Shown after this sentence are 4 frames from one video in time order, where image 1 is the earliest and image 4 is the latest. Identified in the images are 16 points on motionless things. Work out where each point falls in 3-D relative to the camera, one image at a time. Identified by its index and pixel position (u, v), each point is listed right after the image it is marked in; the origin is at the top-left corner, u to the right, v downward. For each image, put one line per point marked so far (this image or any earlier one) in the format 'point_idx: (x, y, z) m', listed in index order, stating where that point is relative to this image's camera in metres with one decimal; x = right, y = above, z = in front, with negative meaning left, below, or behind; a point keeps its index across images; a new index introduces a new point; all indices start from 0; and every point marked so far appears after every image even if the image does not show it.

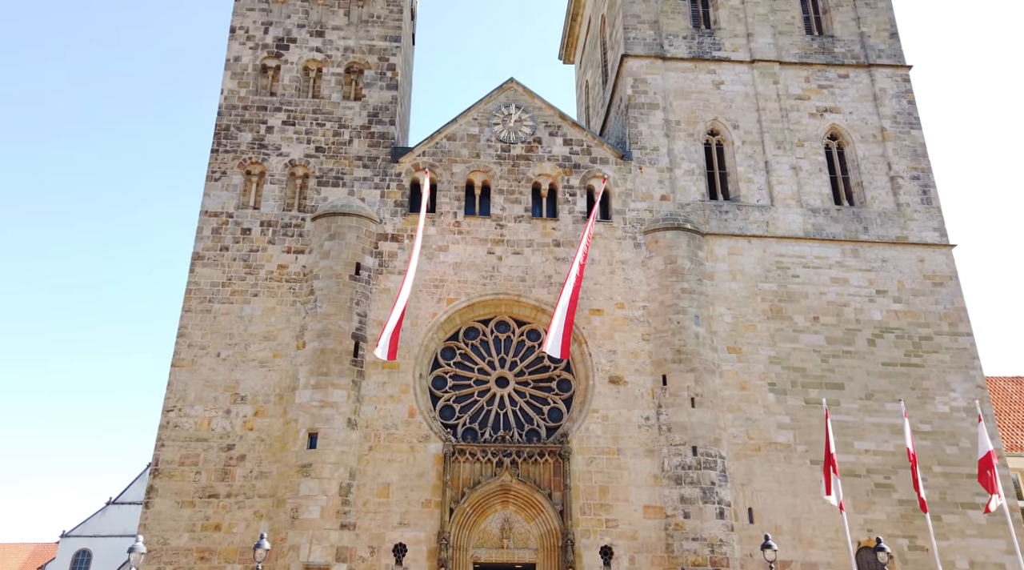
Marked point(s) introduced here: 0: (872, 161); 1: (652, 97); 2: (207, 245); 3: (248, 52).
0: (+8.5, +2.9, +19.4) m
1: (+3.3, +4.4, +19.3) m
2: (-6.7, +0.8, +17.8) m
3: (-6.2, +5.4, +19.1) m
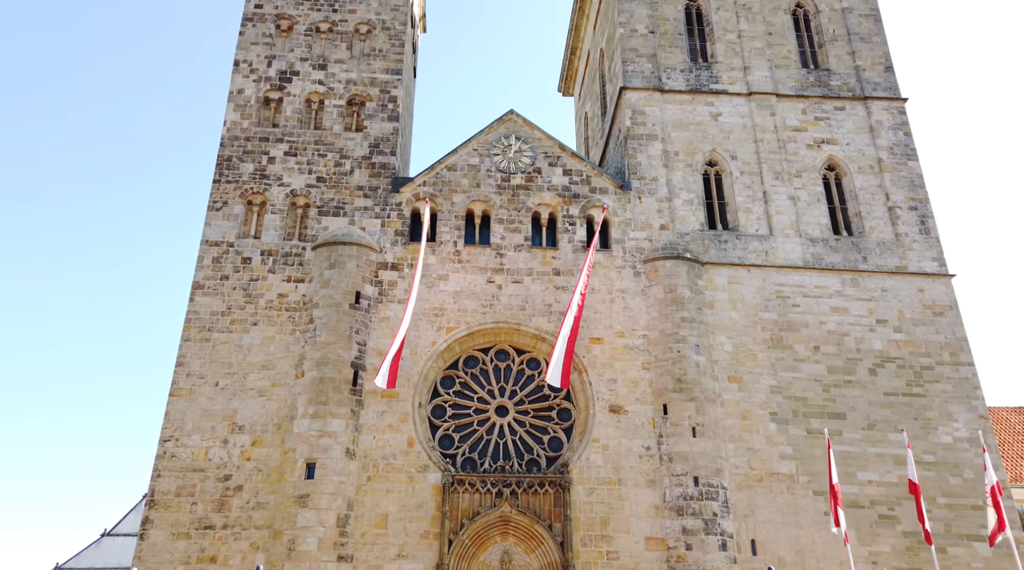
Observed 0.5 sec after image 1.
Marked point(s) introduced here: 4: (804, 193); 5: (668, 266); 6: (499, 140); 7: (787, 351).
0: (+8.5, +2.2, +19.5) m
1: (+3.3, +3.7, +19.5) m
2: (-6.7, +0.2, +17.9) m
3: (-6.2, +4.7, +19.4) m
4: (+6.9, +2.2, +19.4) m
5: (+3.4, +0.4, +18.1) m
6: (-0.3, +3.5, +19.4) m
7: (+6.1, -1.5, +18.0) m
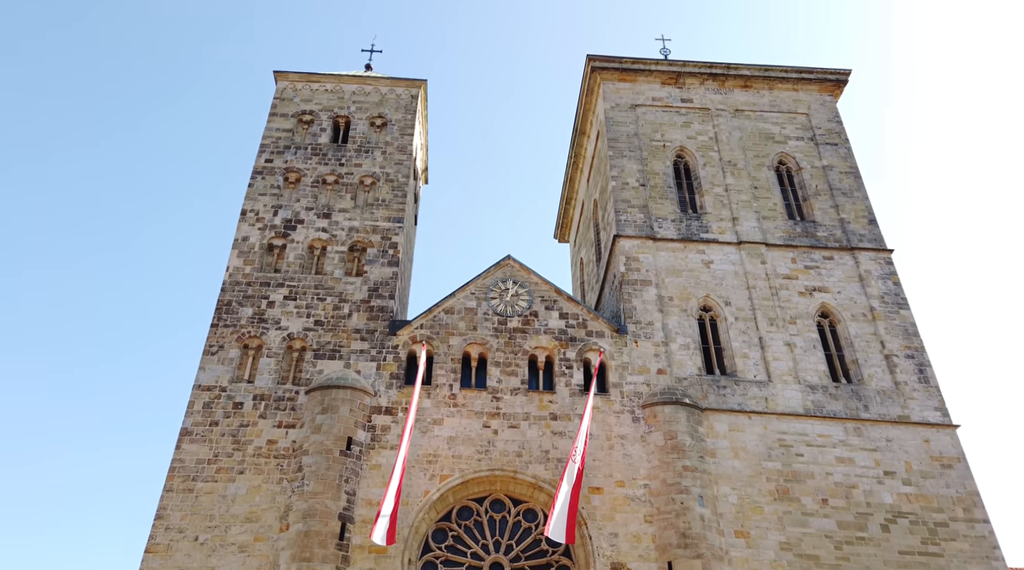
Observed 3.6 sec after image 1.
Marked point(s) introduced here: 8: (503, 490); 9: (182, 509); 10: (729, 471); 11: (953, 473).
0: (+8.5, -1.3, +19.6) m
1: (+3.2, +0.2, +19.8) m
2: (-6.7, -2.9, +17.4) m
3: (-6.3, +1.3, +19.9) m
4: (+6.9, -1.3, +19.4) m
5: (+3.4, -2.7, +17.8) m
6: (-0.4, 0.0, +19.7) m
7: (+6.0, -4.6, +17.3) m
8: (-0.2, -4.3, +17.2) m
9: (-6.6, -4.4, +16.4) m
10: (+4.7, -4.0, +17.5) m
11: (+9.7, -4.1, +17.9) m
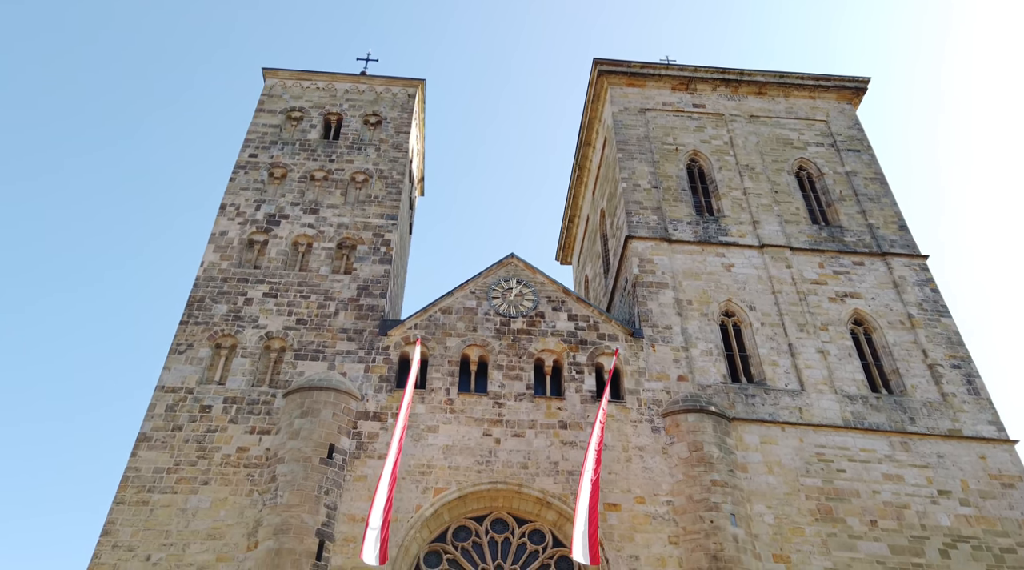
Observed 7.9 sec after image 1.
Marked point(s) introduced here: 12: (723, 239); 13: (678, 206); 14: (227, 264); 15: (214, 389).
0: (+8.5, -1.4, +17.8) m
1: (+3.3, +0.1, +18.2) m
2: (-6.7, -2.6, +15.4) m
3: (-6.2, +1.1, +18.4) m
4: (+6.9, -1.3, +17.6) m
5: (+3.4, -2.5, +15.8) m
6: (-0.3, -0.1, +18.1) m
7: (+6.1, -4.3, +15.0) m
8: (-0.1, -4.0, +15.0) m
9: (-6.6, -4.0, +14.2) m
10: (+4.8, -3.7, +15.4) m
11: (+9.8, -3.9, +15.8) m
12: (+5.0, +1.0, +19.2) m
13: (+4.0, +1.8, +19.7) m
14: (-6.1, +0.3, +17.8) m
15: (-5.8, -2.0, +16.0) m
